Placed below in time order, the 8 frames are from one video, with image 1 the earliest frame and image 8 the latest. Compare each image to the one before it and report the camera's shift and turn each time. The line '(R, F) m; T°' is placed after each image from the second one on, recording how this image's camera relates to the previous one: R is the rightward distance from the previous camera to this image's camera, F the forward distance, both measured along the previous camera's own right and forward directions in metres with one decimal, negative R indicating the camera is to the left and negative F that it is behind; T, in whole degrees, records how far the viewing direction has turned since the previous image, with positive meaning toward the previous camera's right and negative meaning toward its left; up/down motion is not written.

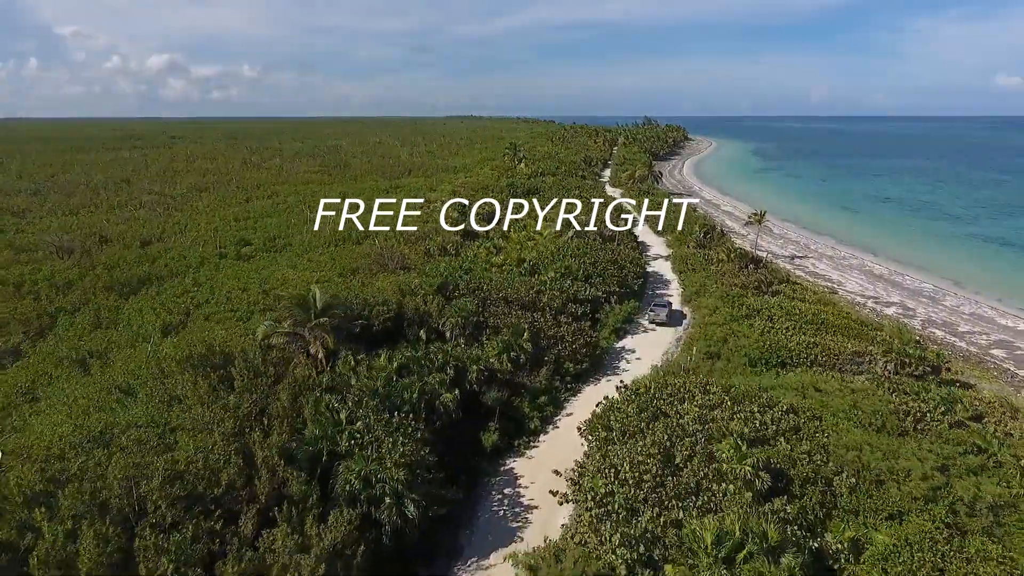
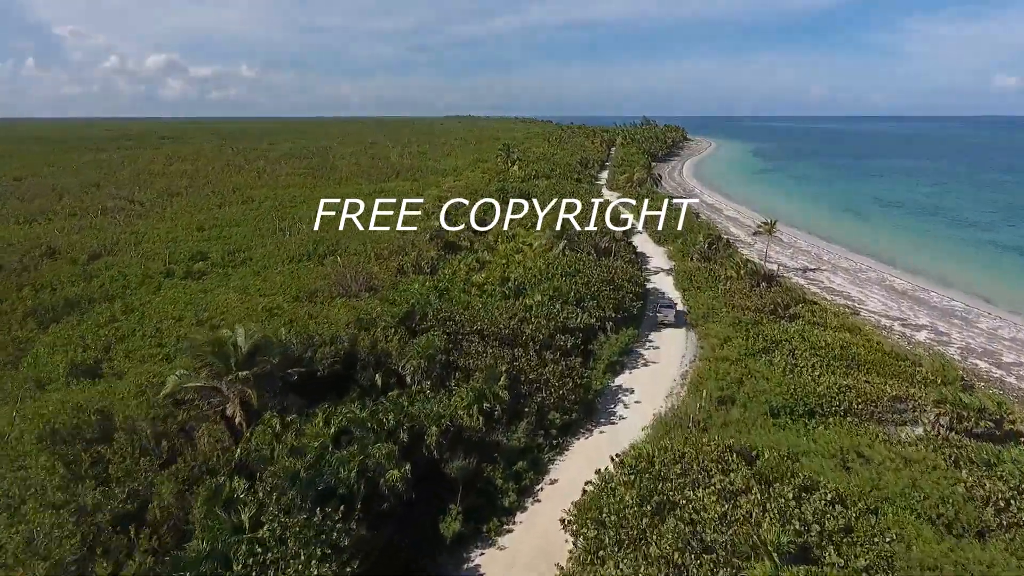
(+0.6, +3.9) m; 0°
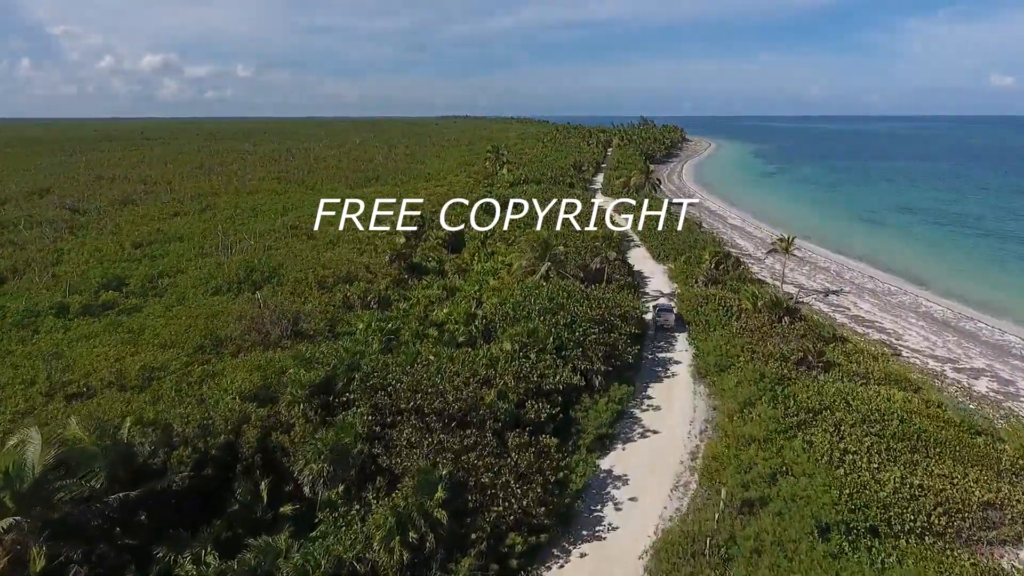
(+1.0, +5.6) m; 0°
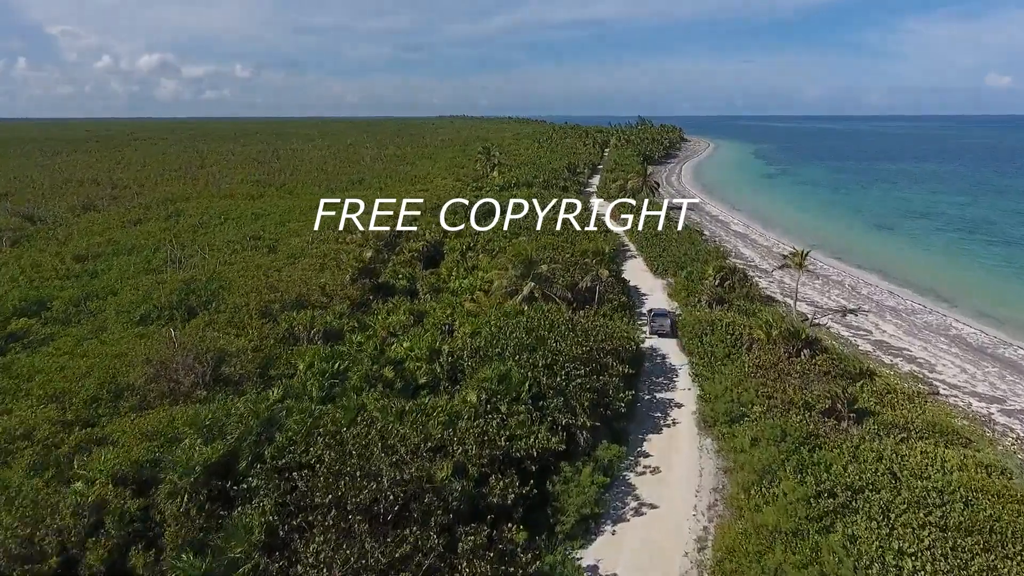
(+0.8, +3.9) m; 0°
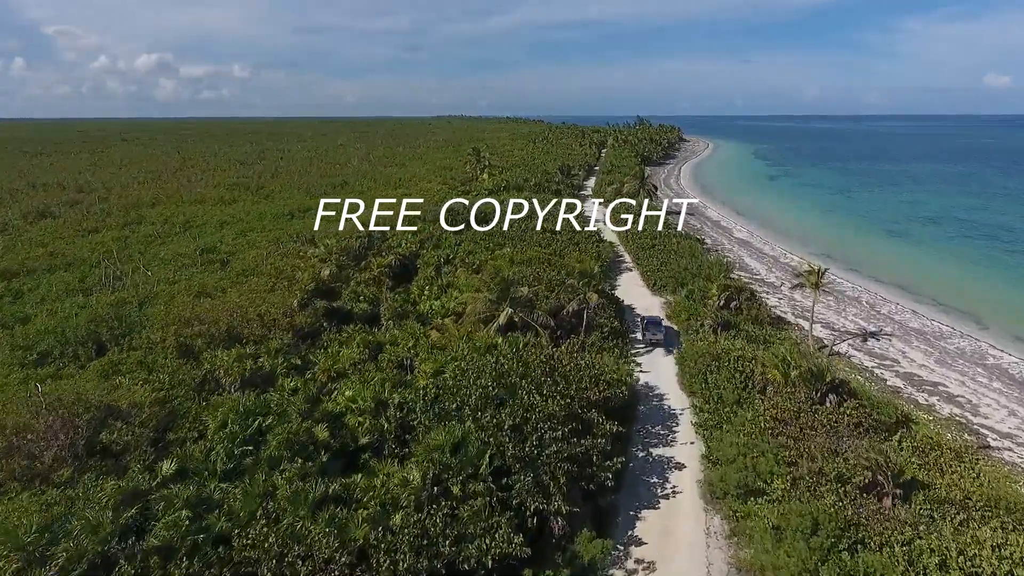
(+0.8, +3.9) m; 0°
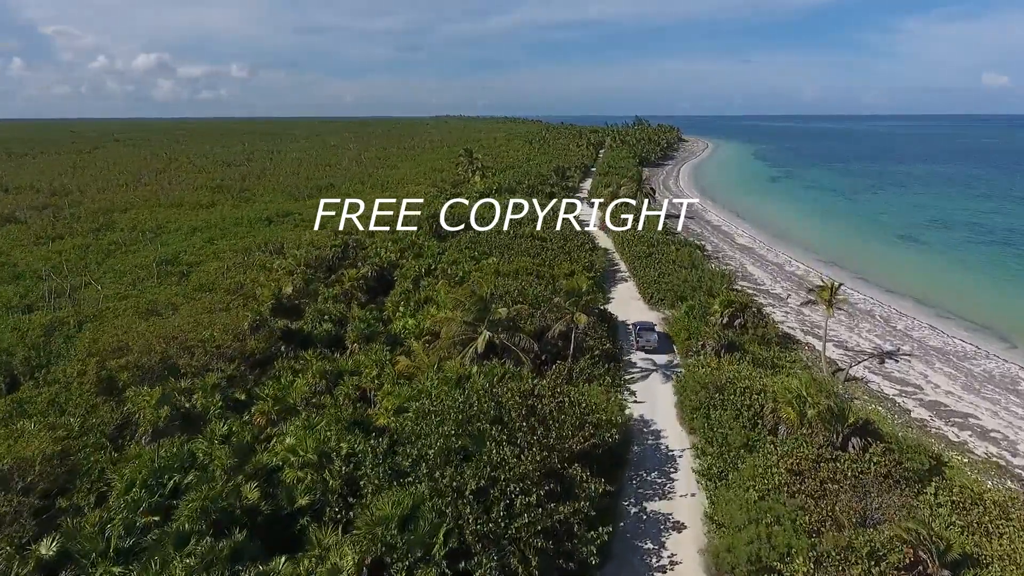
(+0.6, +2.7) m; 0°
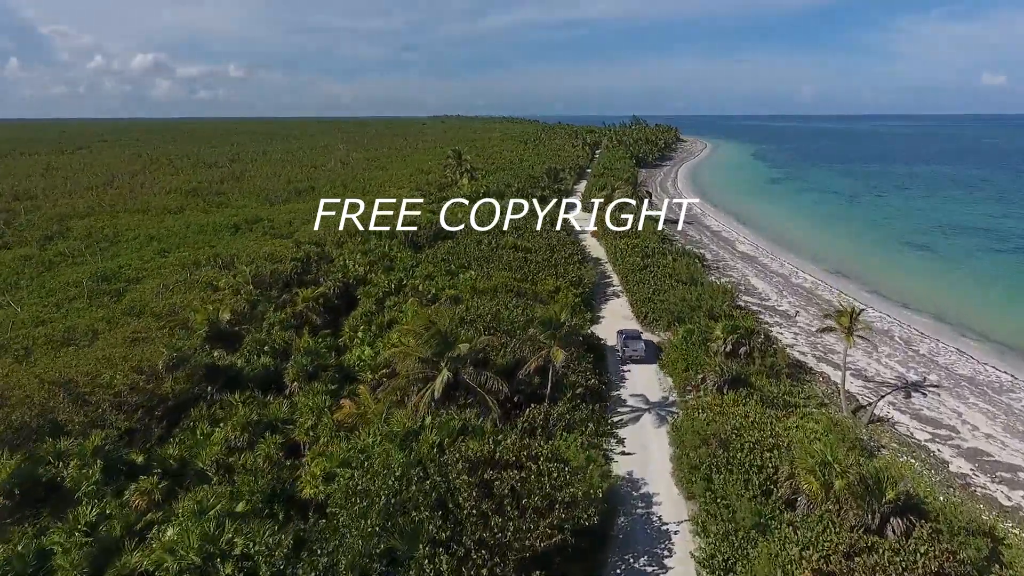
(+0.8, +3.4) m; 0°
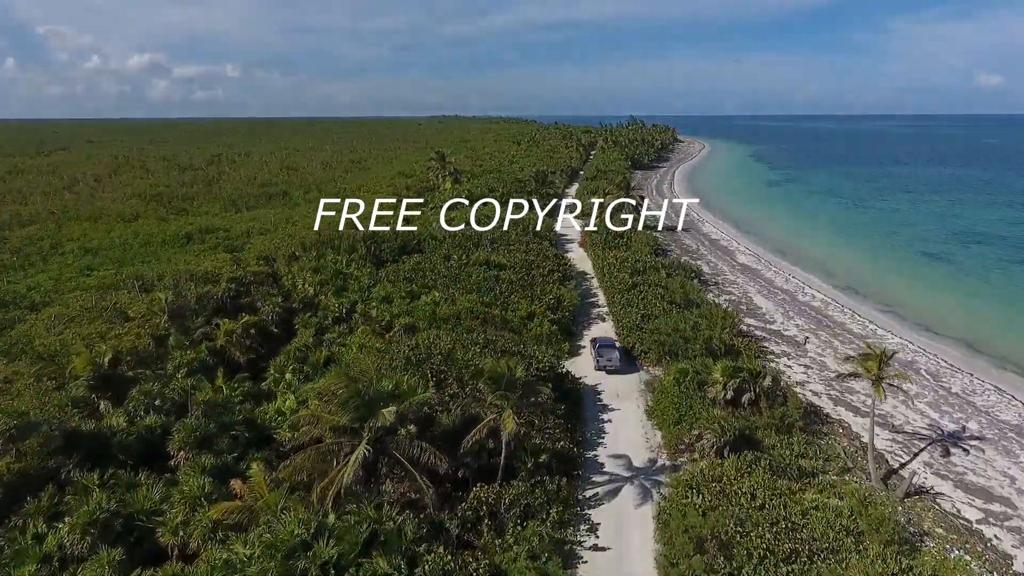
(+1.1, +4.1) m; 0°
